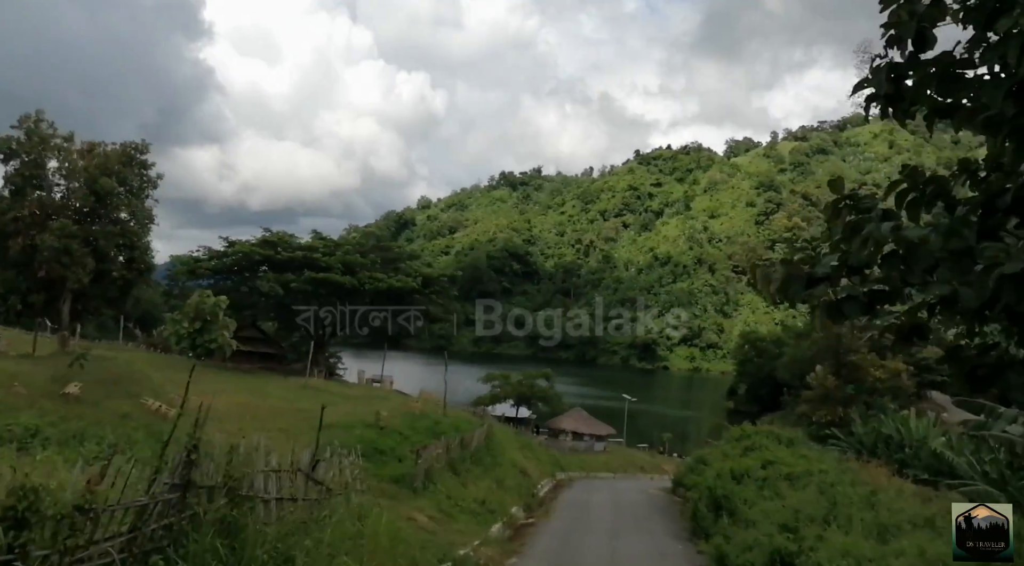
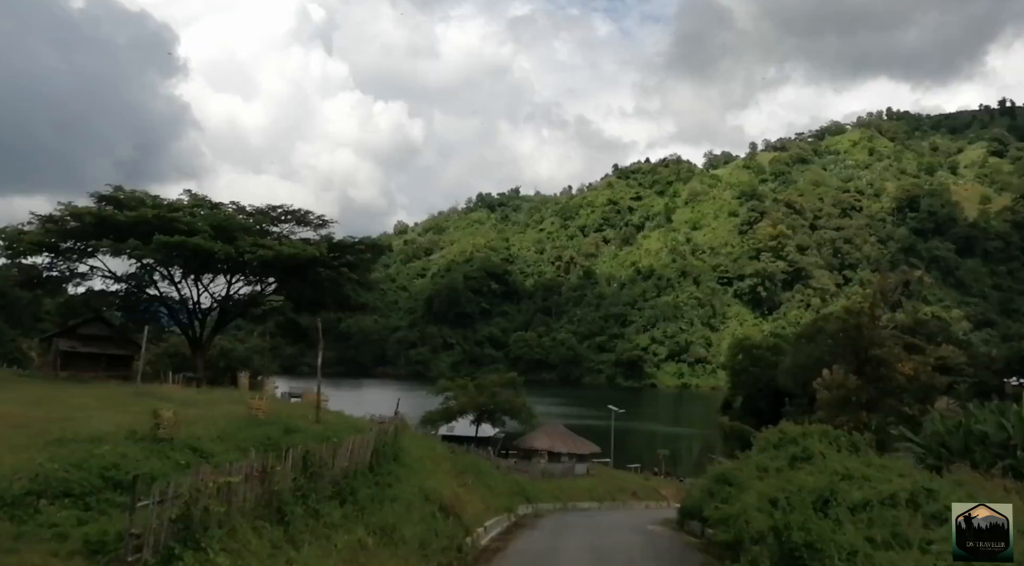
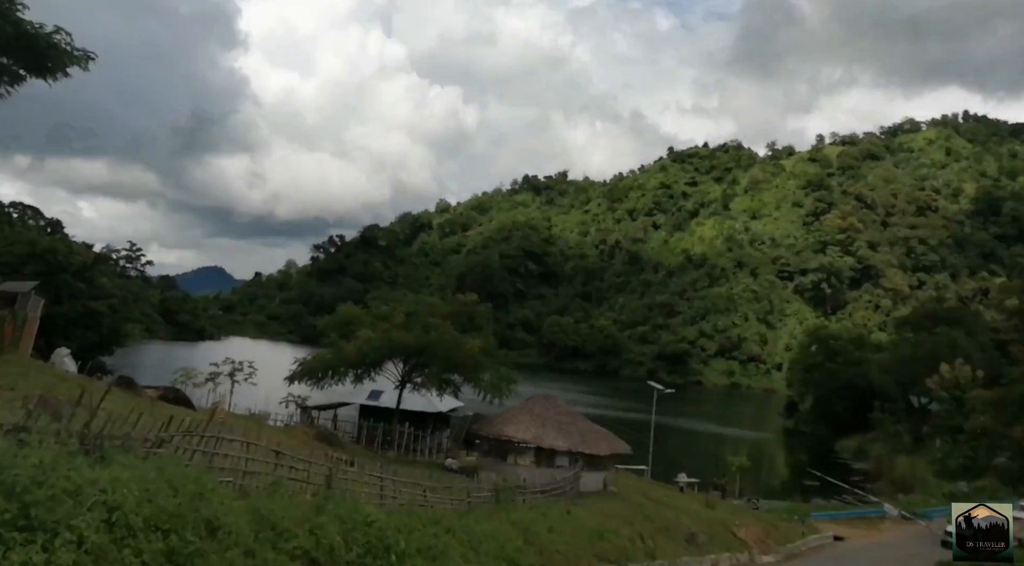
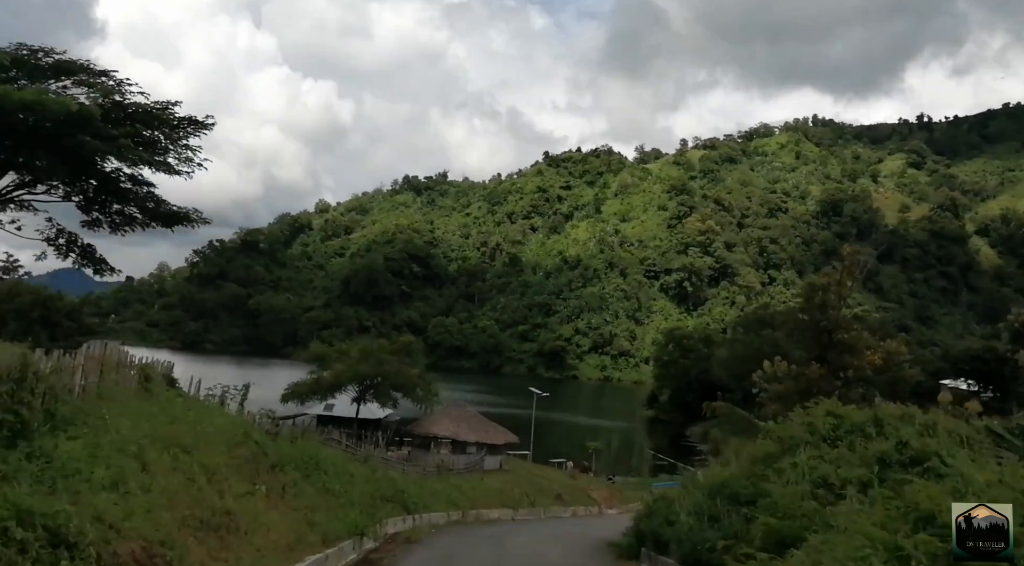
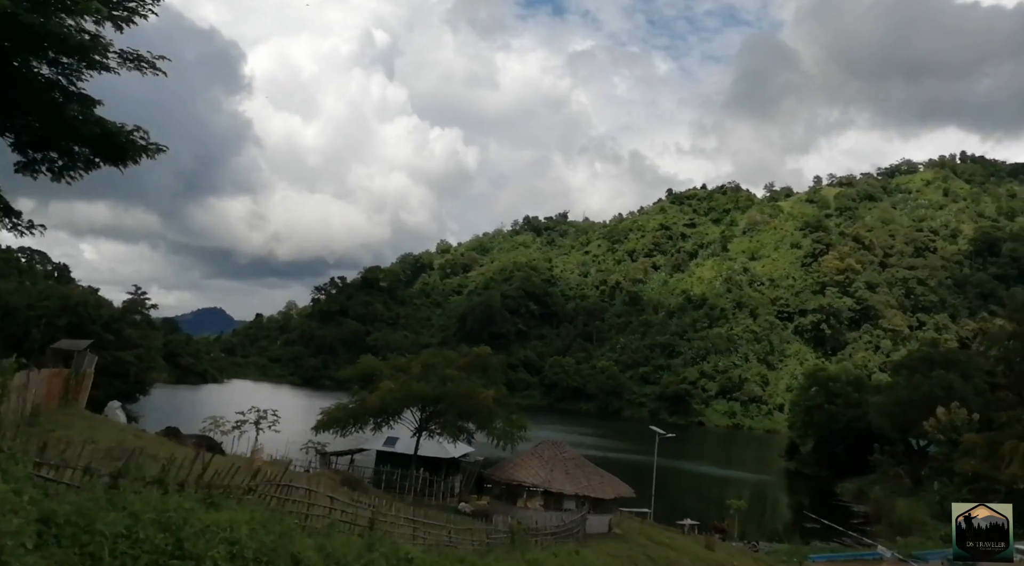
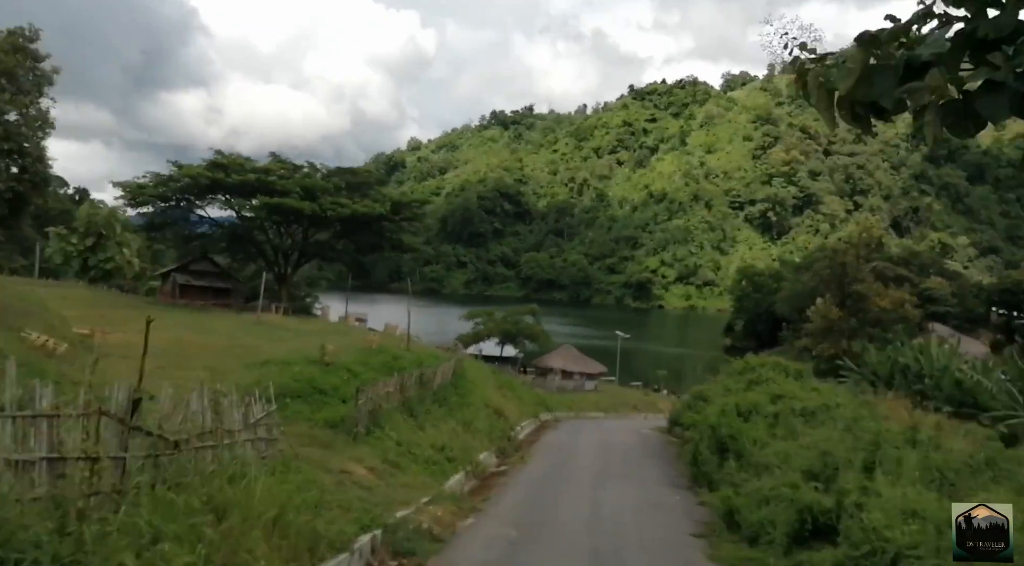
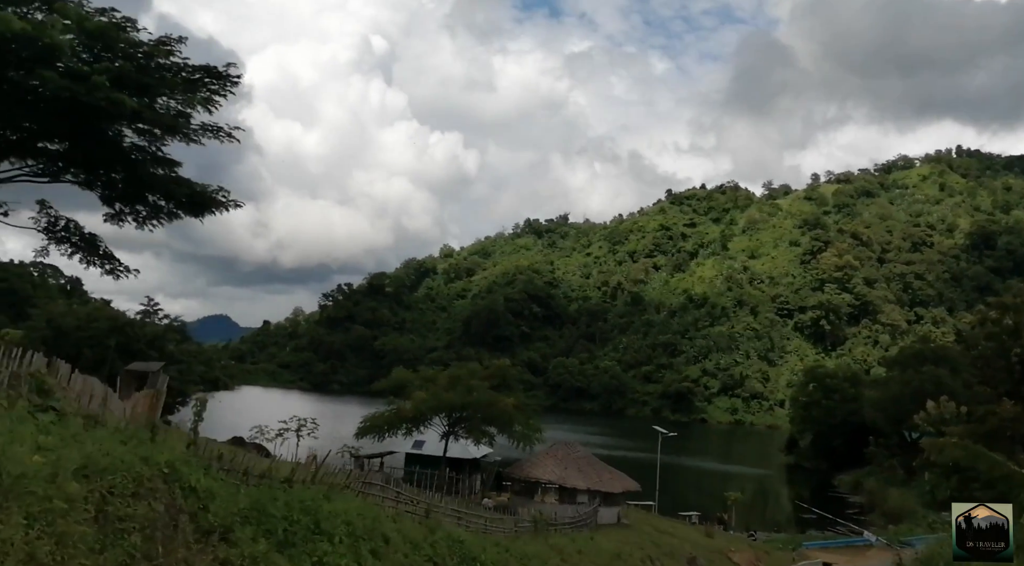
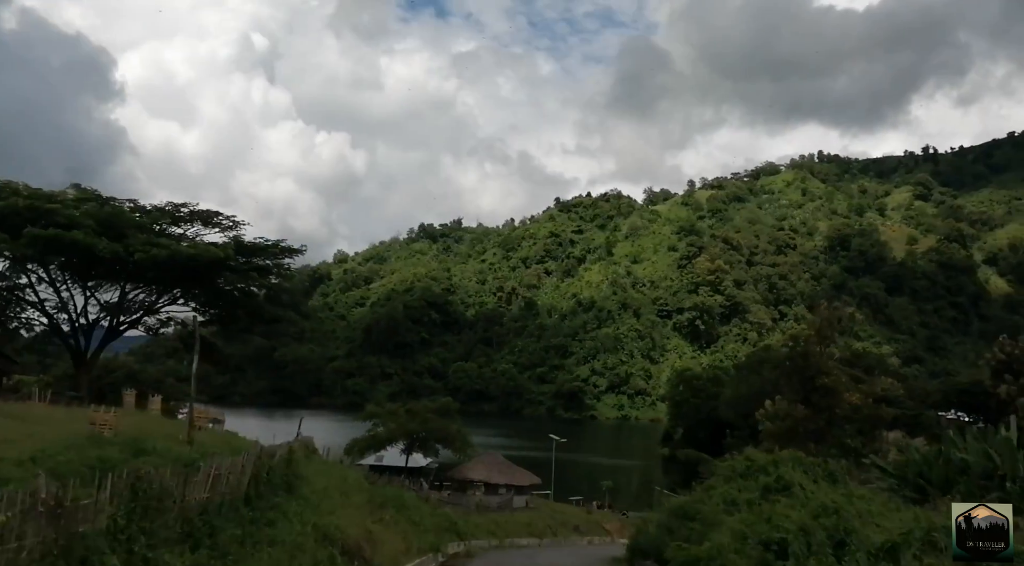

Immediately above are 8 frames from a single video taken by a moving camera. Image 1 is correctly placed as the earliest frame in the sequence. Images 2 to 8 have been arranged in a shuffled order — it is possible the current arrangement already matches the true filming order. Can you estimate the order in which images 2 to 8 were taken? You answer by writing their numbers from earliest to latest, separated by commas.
6, 2, 8, 4, 7, 5, 3
